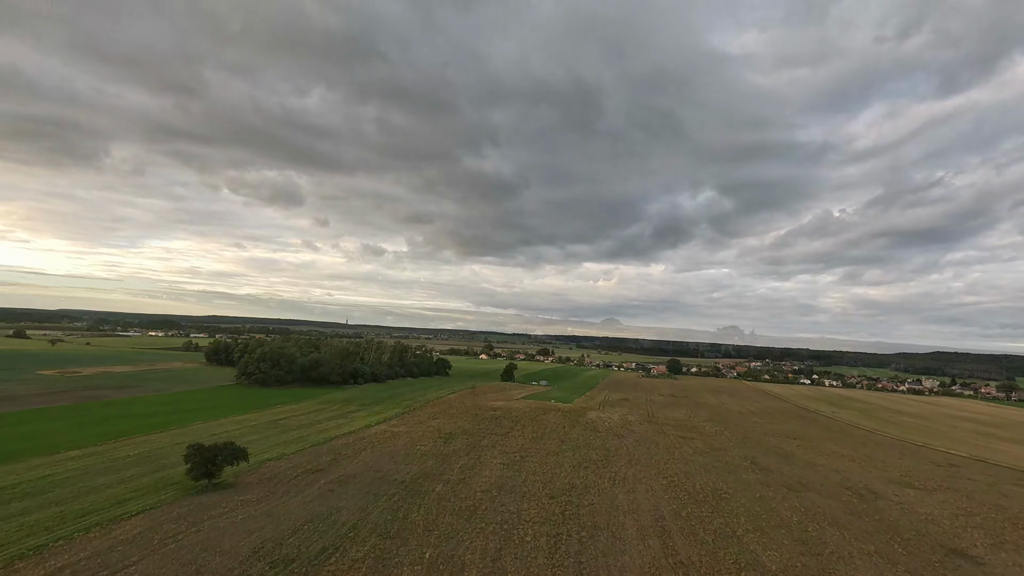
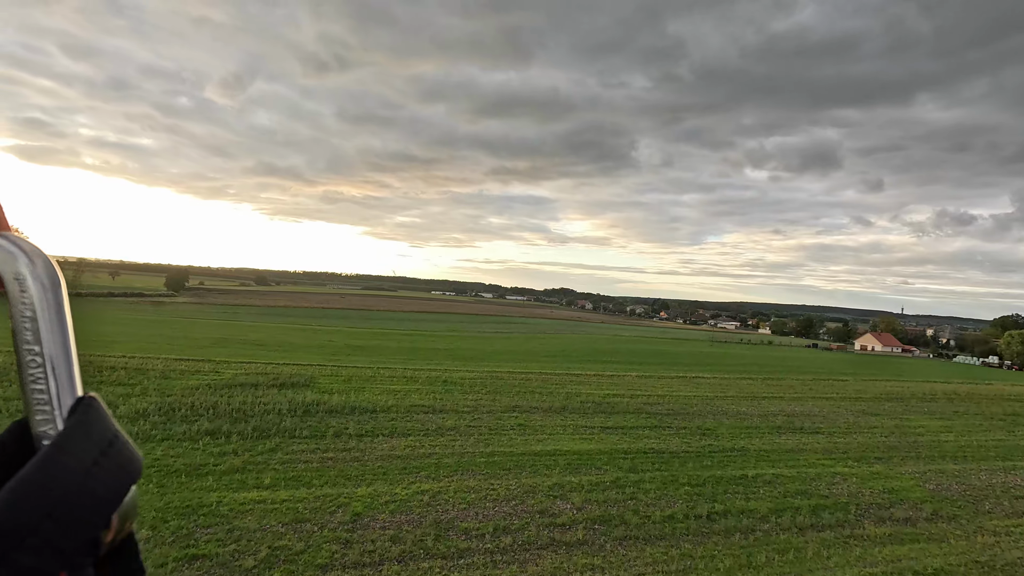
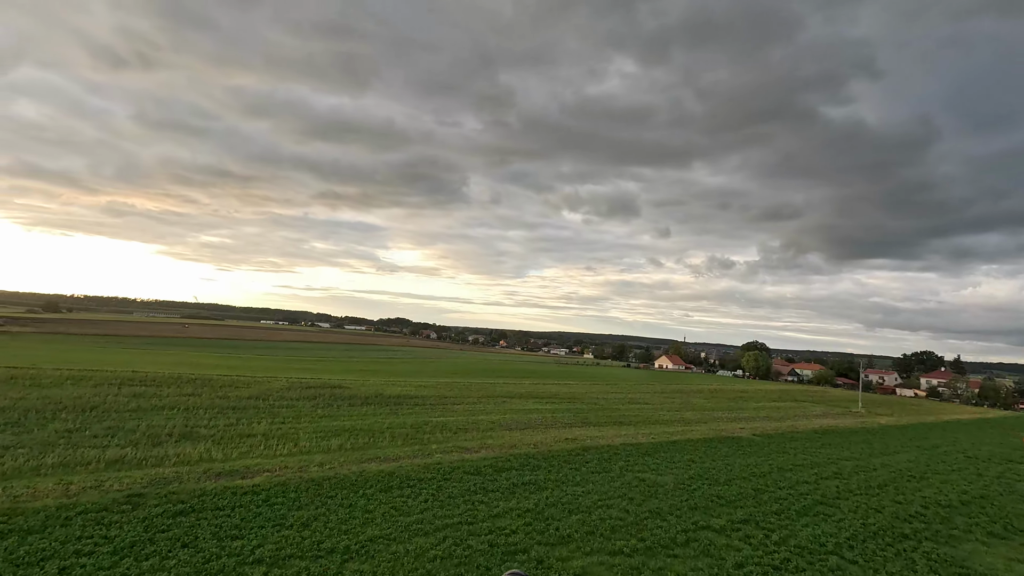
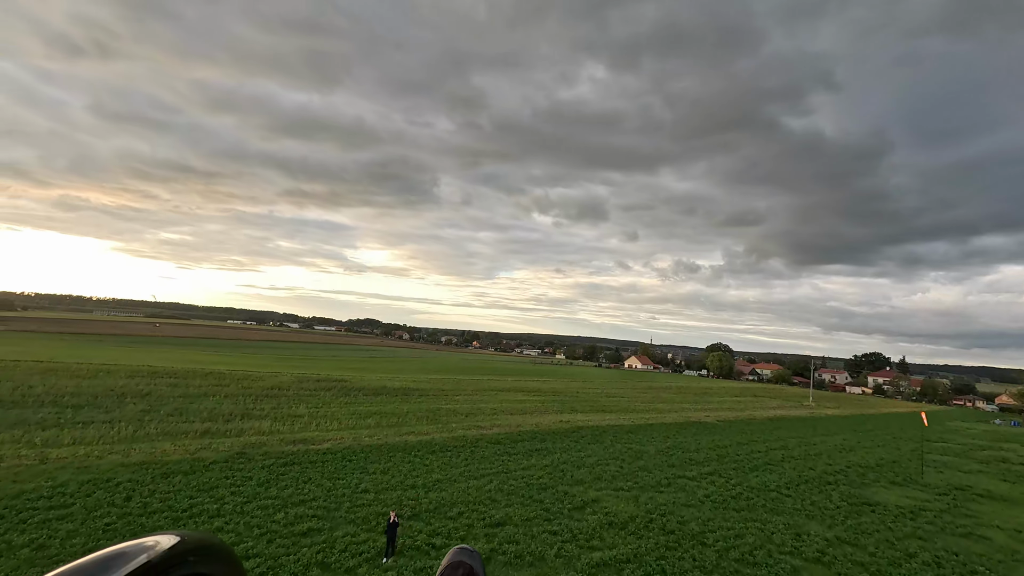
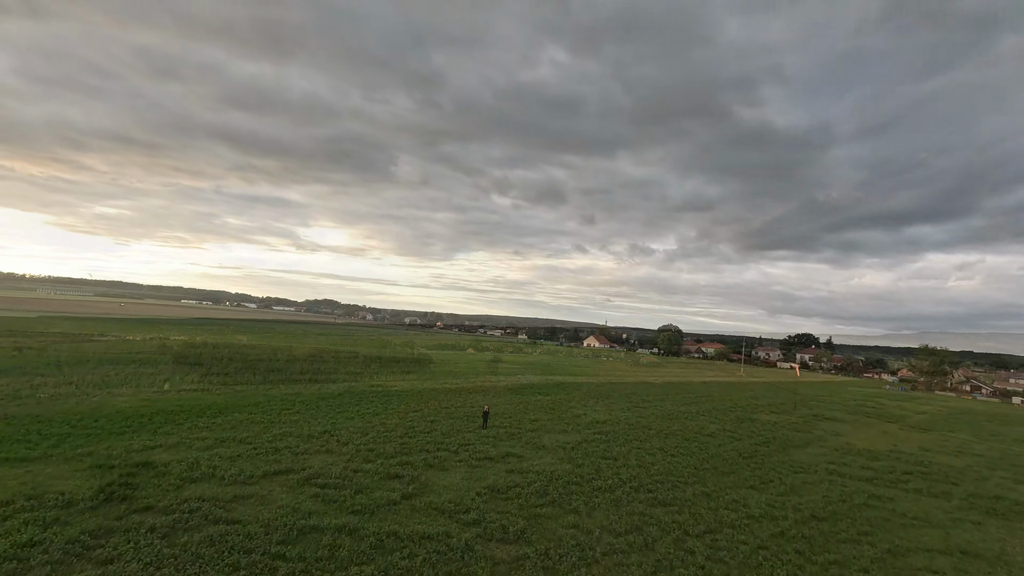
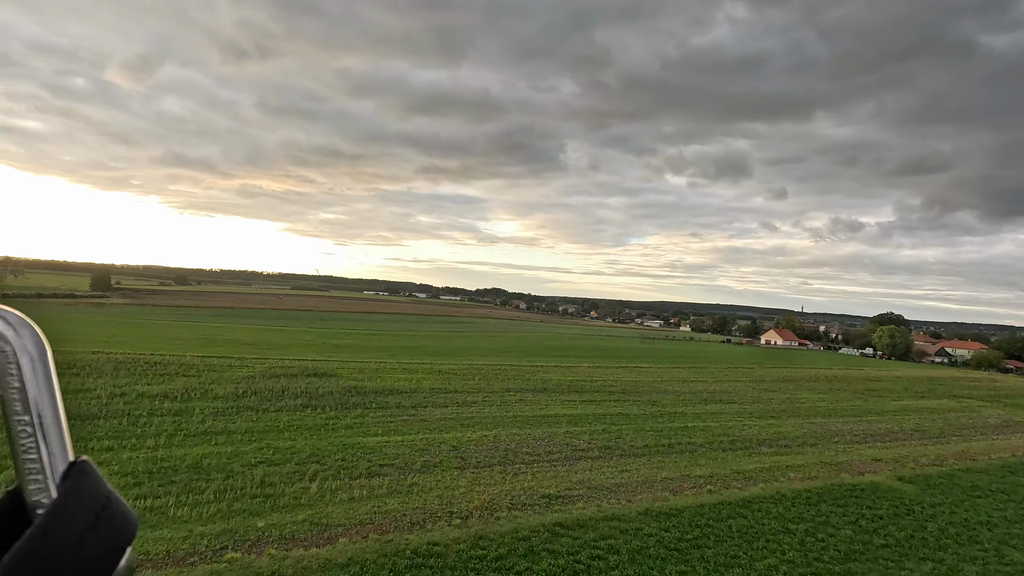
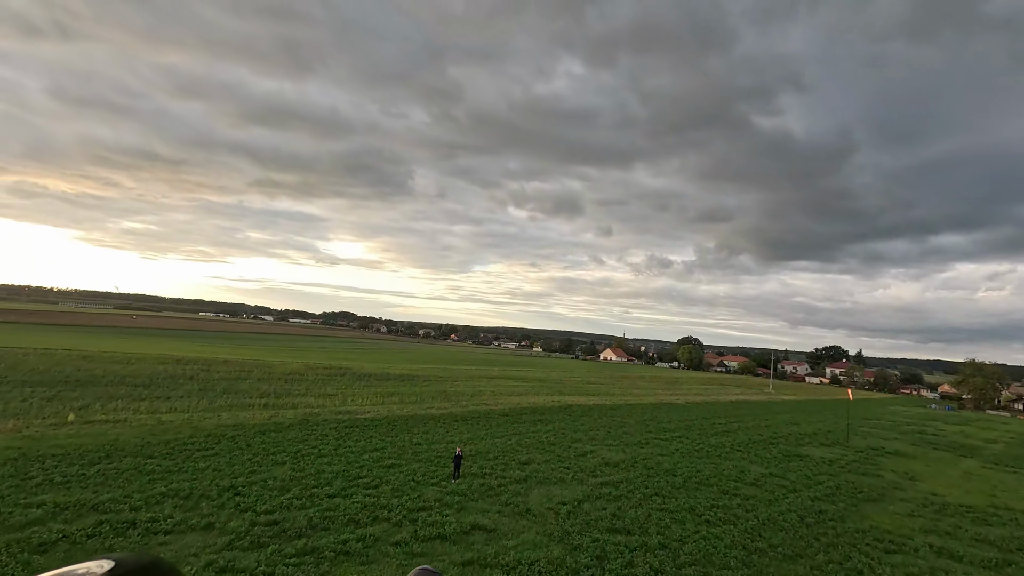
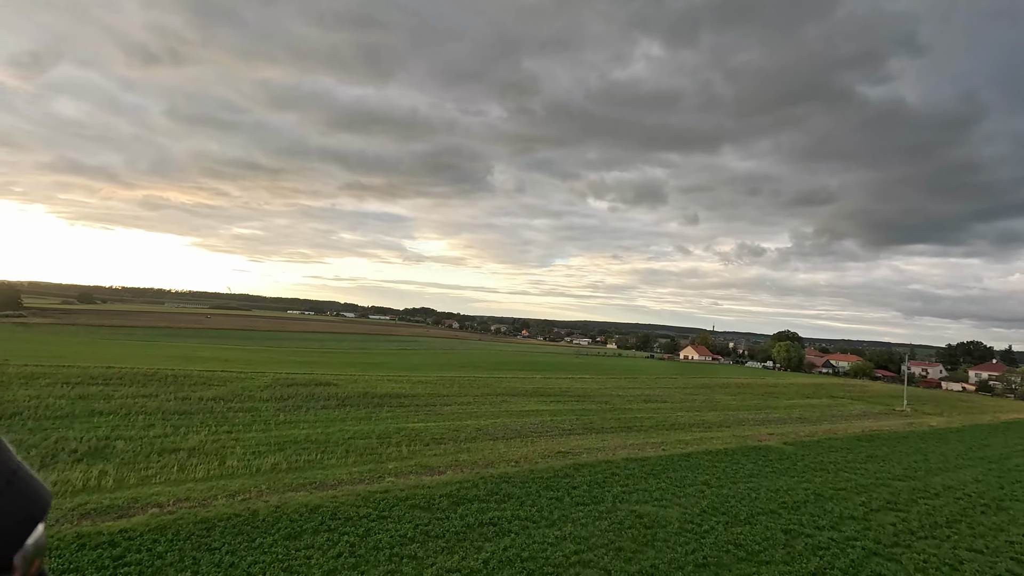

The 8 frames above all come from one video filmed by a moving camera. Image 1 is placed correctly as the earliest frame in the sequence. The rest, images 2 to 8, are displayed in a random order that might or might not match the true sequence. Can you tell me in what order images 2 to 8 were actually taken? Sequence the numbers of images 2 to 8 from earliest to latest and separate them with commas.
5, 7, 4, 3, 8, 6, 2
